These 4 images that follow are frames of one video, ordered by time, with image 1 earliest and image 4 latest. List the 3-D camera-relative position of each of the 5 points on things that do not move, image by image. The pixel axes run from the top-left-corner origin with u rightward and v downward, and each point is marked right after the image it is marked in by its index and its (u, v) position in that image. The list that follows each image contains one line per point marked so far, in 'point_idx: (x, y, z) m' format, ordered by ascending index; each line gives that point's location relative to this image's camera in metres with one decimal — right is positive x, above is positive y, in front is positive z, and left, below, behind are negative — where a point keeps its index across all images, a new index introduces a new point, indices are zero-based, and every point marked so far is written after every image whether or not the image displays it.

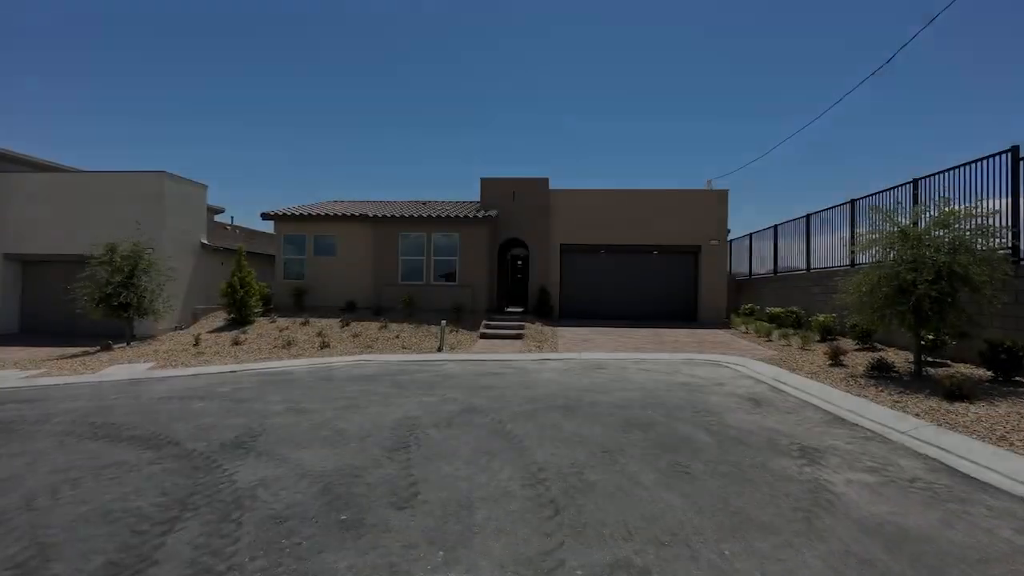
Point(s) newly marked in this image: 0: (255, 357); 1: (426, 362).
0: (-7.8, -2.1, +13.9) m
1: (-2.4, -2.1, +13.0) m
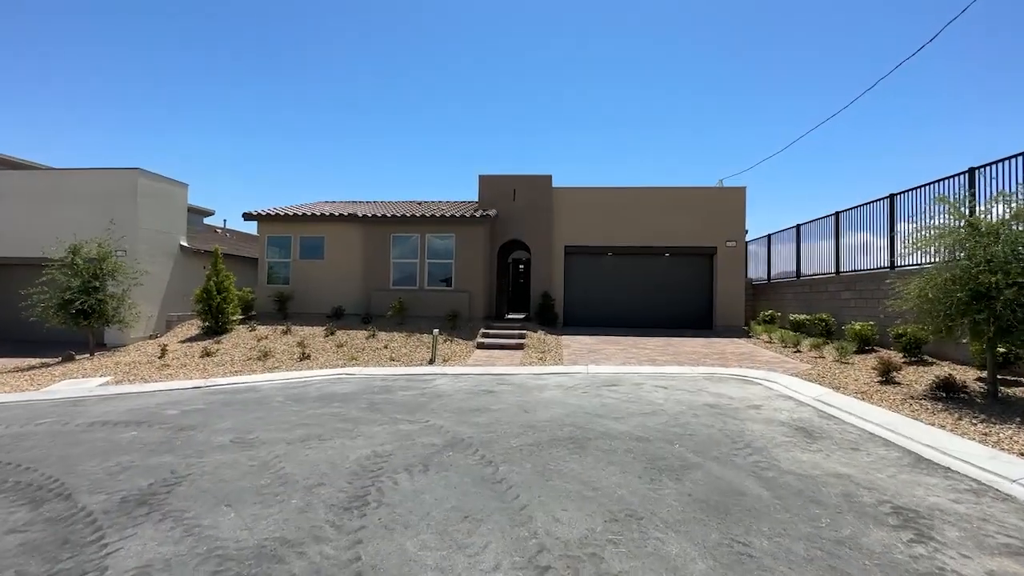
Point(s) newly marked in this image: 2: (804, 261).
0: (-7.8, -2.3, +12.5) m
1: (-2.4, -2.3, +11.5) m
2: (+10.9, +1.0, +17.2) m
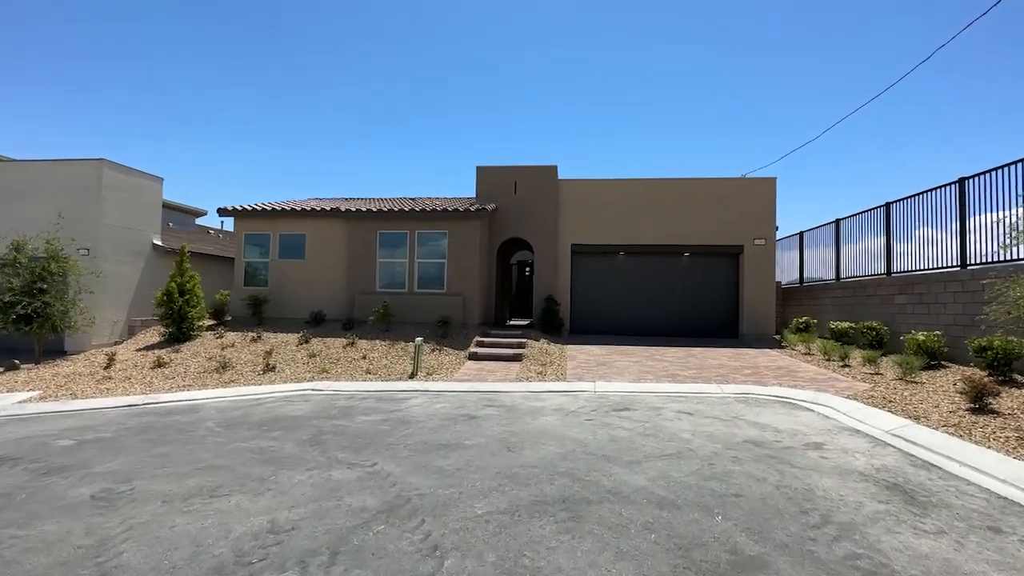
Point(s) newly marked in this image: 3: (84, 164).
0: (-8.0, -2.3, +10.8) m
1: (-2.6, -2.3, +9.6) m
2: (+10.8, +0.9, +15.0) m
3: (-14.4, +4.2, +15.4) m
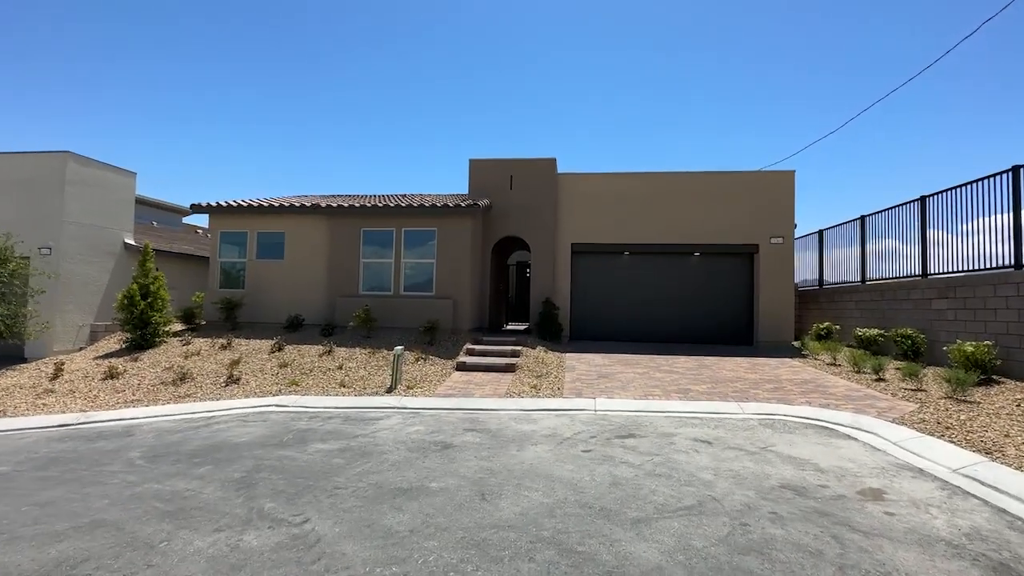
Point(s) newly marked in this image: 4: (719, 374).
0: (-8.2, -2.3, +9.6) m
1: (-2.8, -2.3, +8.4) m
2: (+10.7, +0.8, +13.6) m
3: (-14.5, +4.1, +14.3) m
4: (+5.1, -2.1, +11.3) m
